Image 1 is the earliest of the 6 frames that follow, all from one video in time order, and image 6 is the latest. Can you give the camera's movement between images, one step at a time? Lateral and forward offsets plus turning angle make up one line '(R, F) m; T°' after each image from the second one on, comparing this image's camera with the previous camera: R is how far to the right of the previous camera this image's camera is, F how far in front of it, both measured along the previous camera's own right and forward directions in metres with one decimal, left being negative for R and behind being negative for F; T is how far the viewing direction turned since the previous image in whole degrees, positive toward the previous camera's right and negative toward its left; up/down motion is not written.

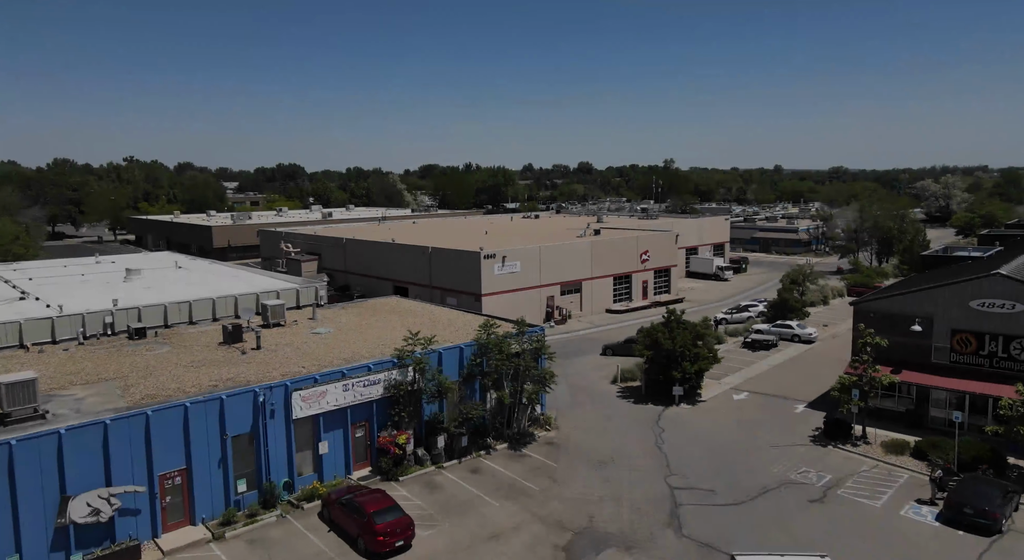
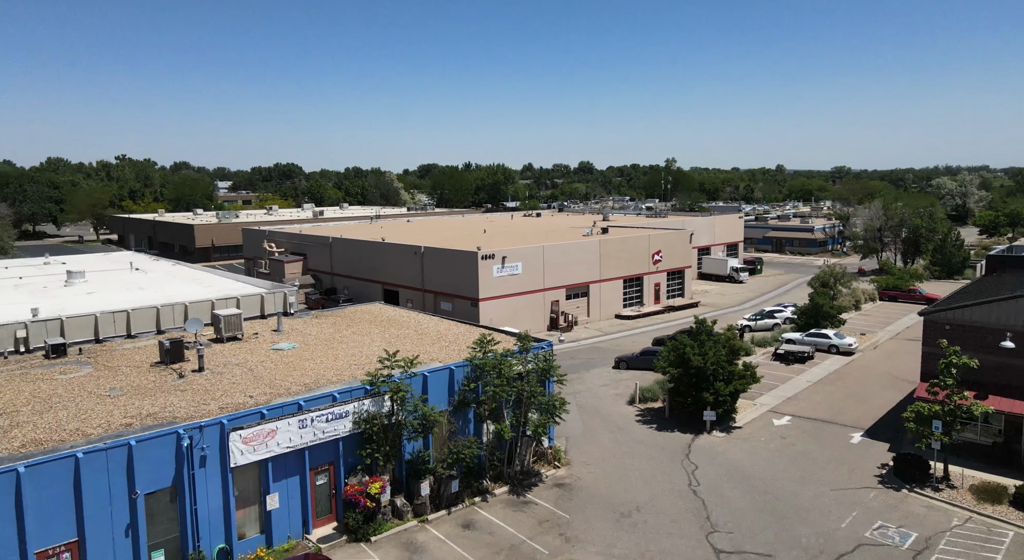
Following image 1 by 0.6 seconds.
(-0.1, +5.0) m; 0°
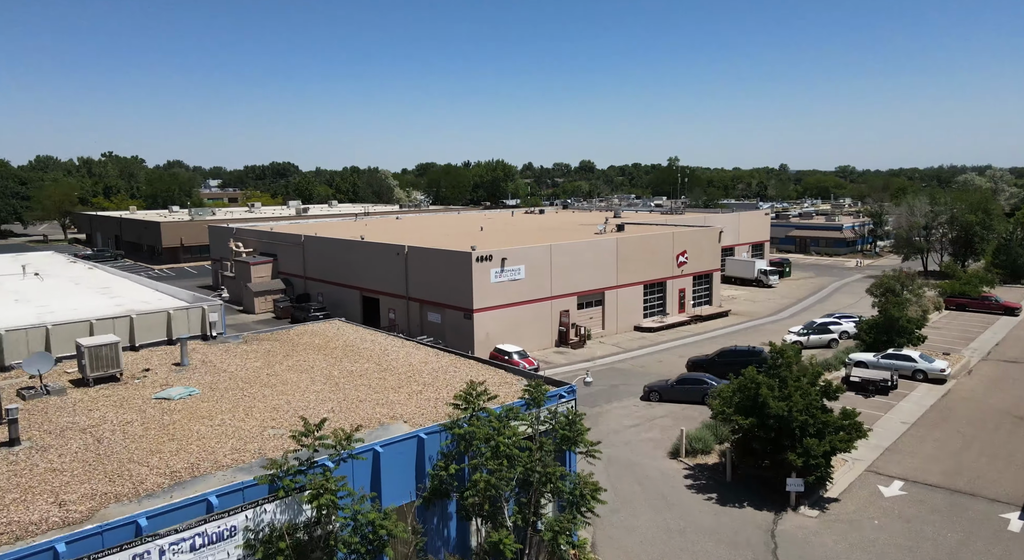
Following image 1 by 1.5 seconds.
(-0.1, +8.1) m; 0°
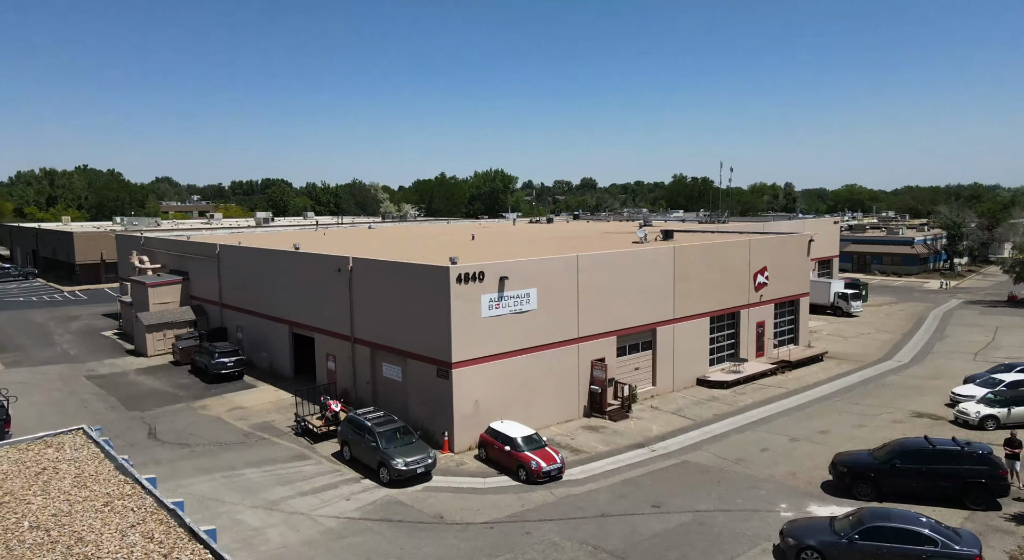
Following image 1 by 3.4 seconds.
(-0.2, +15.3) m; 0°
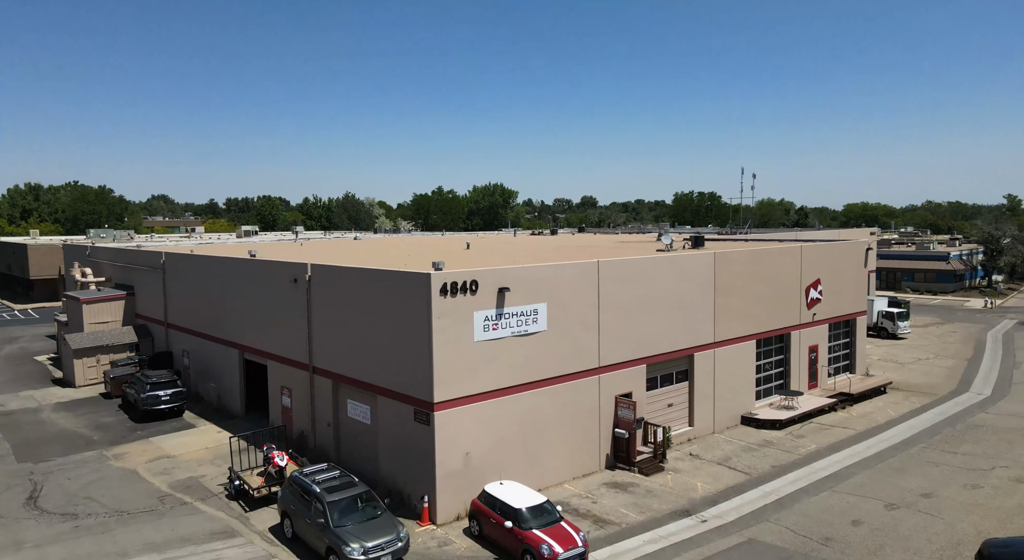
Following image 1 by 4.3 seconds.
(-0.1, +5.9) m; 0°
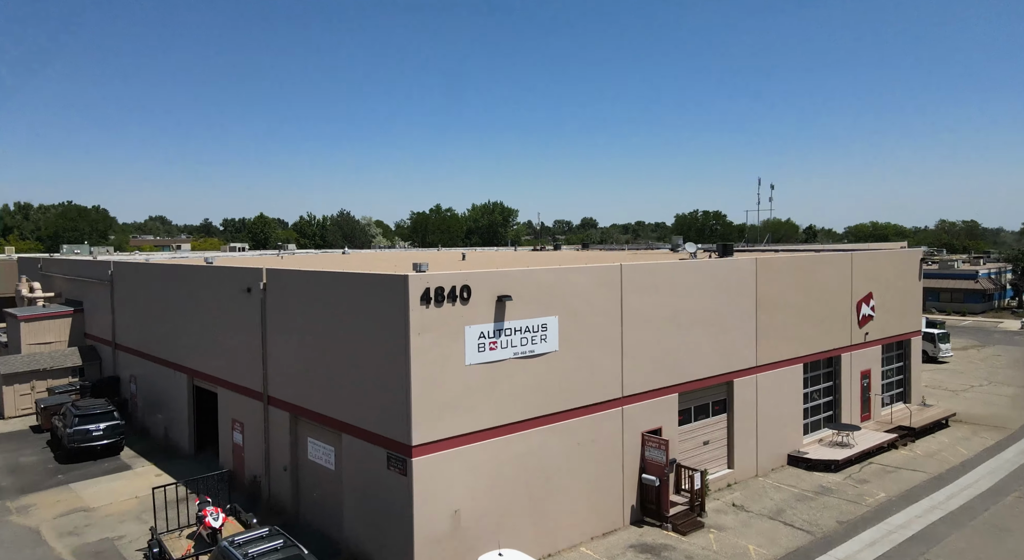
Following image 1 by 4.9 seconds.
(-0.1, +4.1) m; 0°
